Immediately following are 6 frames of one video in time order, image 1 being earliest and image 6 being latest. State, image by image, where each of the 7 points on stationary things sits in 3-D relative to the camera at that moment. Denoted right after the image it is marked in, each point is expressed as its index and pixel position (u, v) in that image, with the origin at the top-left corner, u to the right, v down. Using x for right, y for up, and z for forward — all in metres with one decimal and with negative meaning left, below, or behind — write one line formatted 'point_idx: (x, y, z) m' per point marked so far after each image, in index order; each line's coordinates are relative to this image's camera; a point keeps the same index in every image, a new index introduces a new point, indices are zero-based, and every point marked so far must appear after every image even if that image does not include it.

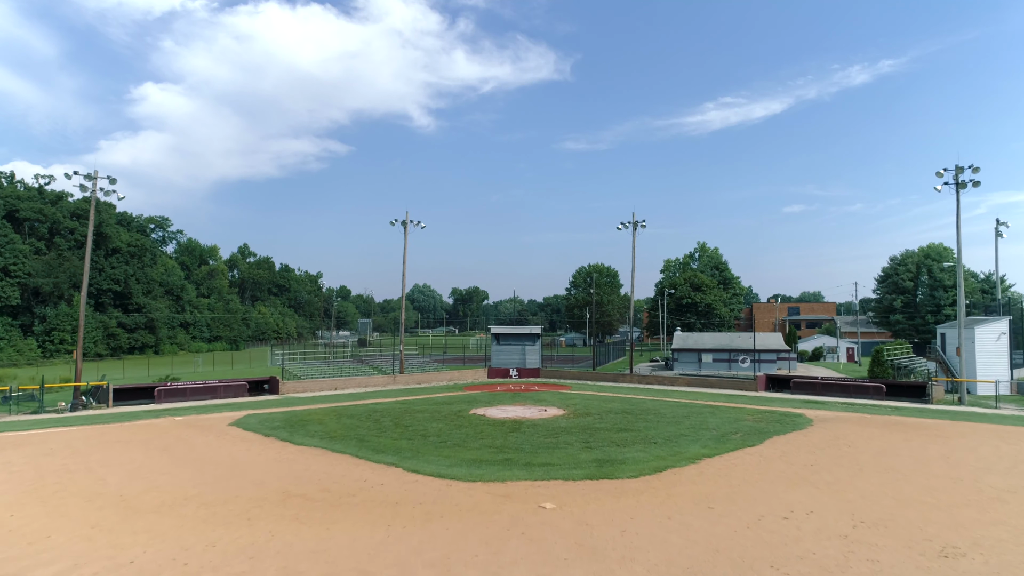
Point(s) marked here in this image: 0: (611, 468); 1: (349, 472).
0: (+2.3, -4.1, +16.0) m
1: (-3.7, -4.2, +16.0) m
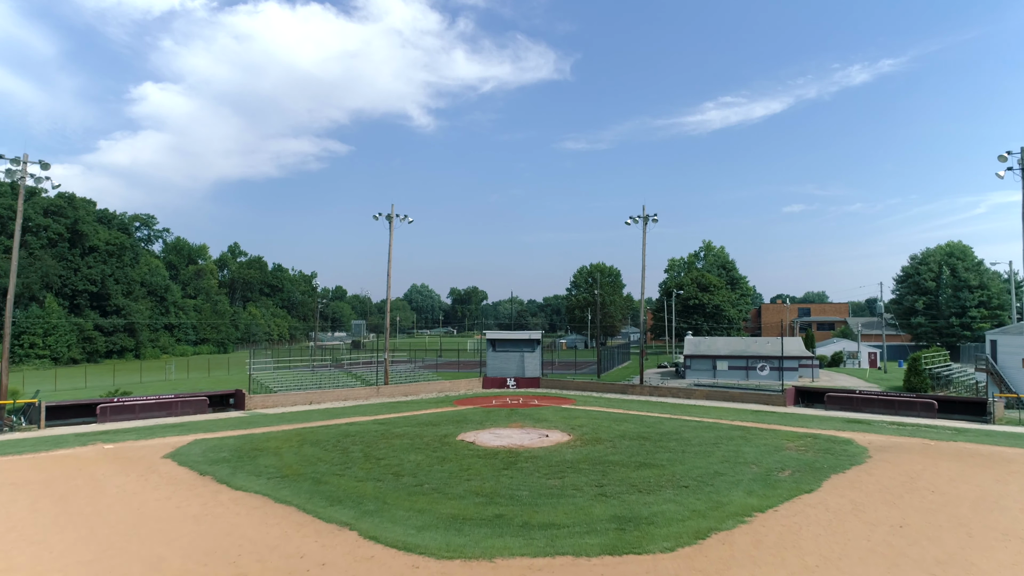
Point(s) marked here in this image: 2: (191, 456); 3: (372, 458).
0: (+2.1, -4.2, +11.9) m
1: (-3.9, -4.3, +12.0) m
2: (-8.8, -4.6, +19.2) m
3: (-3.8, -4.6, +18.9) m
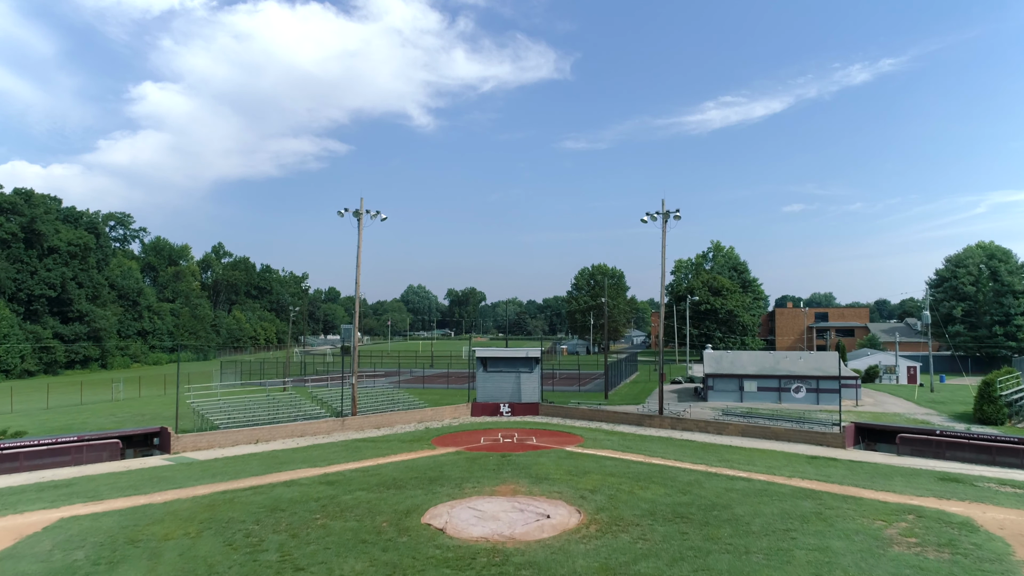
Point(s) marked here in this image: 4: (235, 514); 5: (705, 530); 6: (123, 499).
0: (+1.8, -4.7, +5.8) m
1: (-4.1, -4.8, +5.9) m
2: (-9.1, -5.1, +13.1) m
3: (-4.1, -5.1, +12.8) m
4: (-6.4, -5.2, +16.4) m
5: (+4.1, -5.1, +14.8) m
6: (-10.0, -5.4, +18.0) m
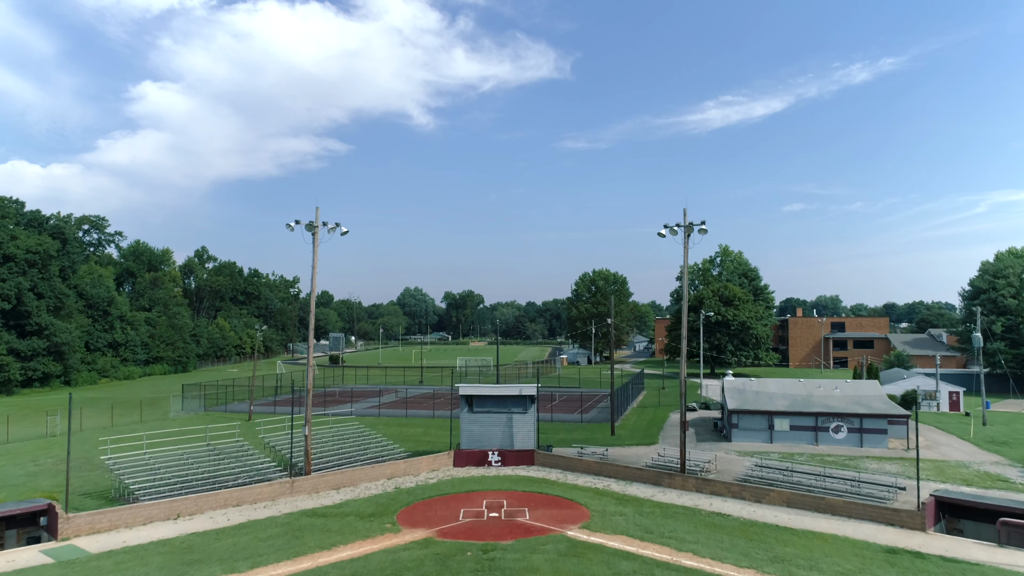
0: (+1.5, -5.7, +0.3) m
1: (-4.5, -5.8, +0.4) m
2: (-9.5, -6.2, +7.6) m
3: (-4.4, -6.1, +7.3) m
4: (-6.8, -6.3, +10.9) m
5: (+3.7, -6.1, +9.3) m
6: (-10.4, -6.5, +12.5) m
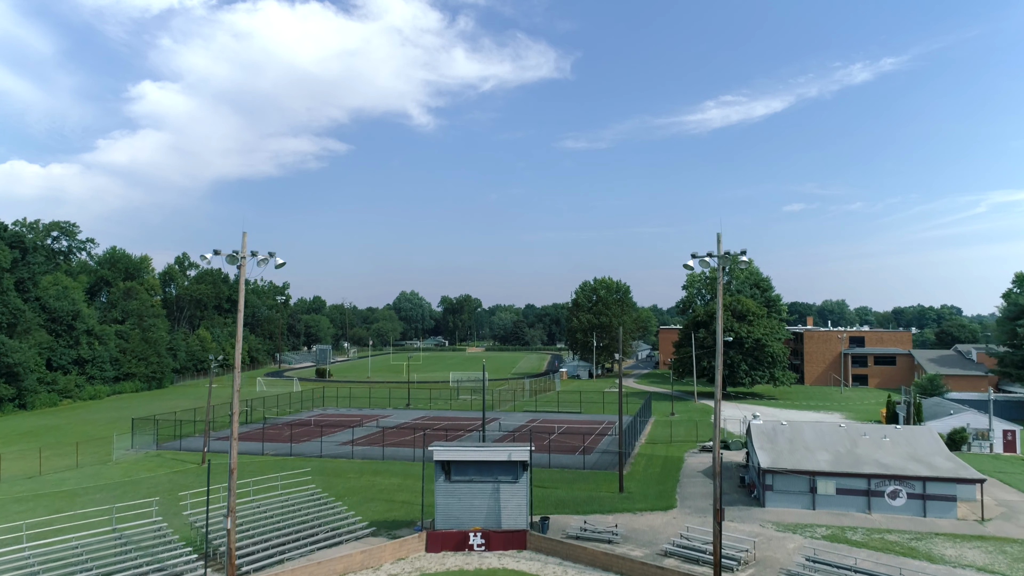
0: (+1.0, -7.1, -5.3) m
1: (-5.0, -7.2, -5.2) m
2: (-9.9, -7.5, +2.0) m
3: (-4.9, -7.5, +1.6) m
4: (-7.3, -7.6, +5.2) m
5: (+3.3, -7.5, +3.7) m
6: (-10.8, -7.8, +6.9) m
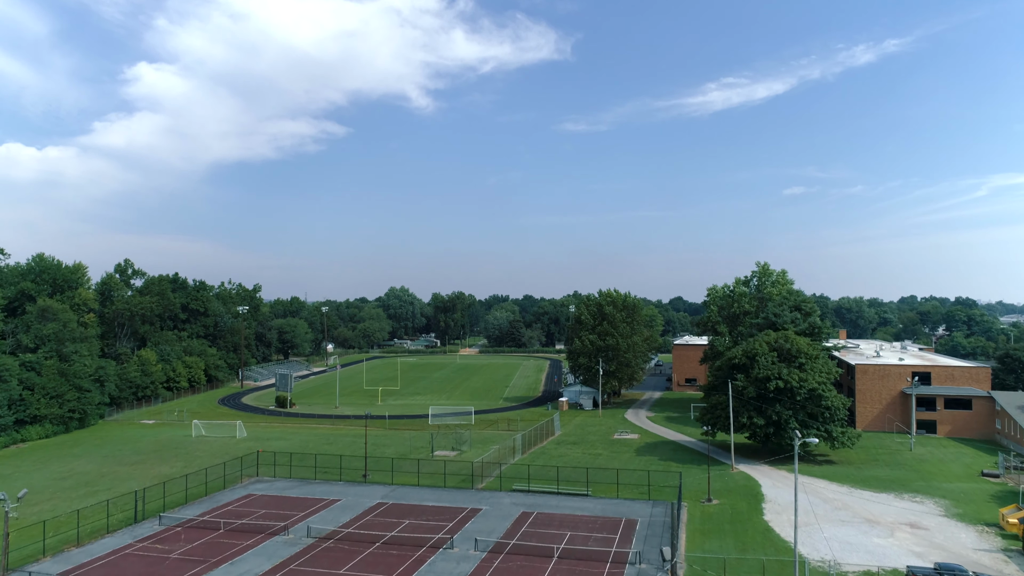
0: (+0.1, -11.4, -19.6) m
1: (-5.9, -11.5, -19.5) m
2: (-10.9, -11.7, -12.3) m
3: (-5.8, -11.7, -12.6) m
4: (-8.2, -11.8, -9.0) m
5: (+2.3, -11.6, -10.6) m
6: (-11.8, -11.9, -7.4) m
